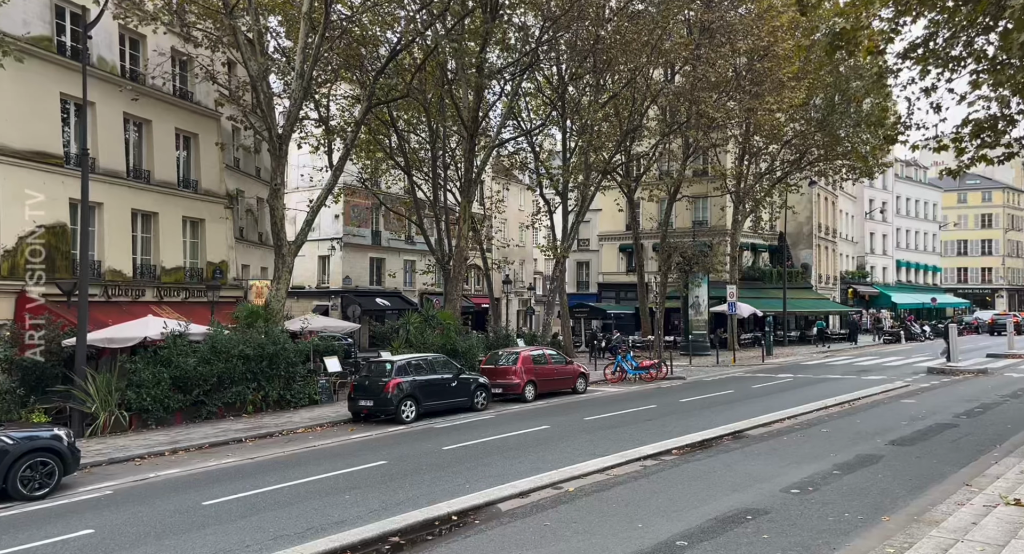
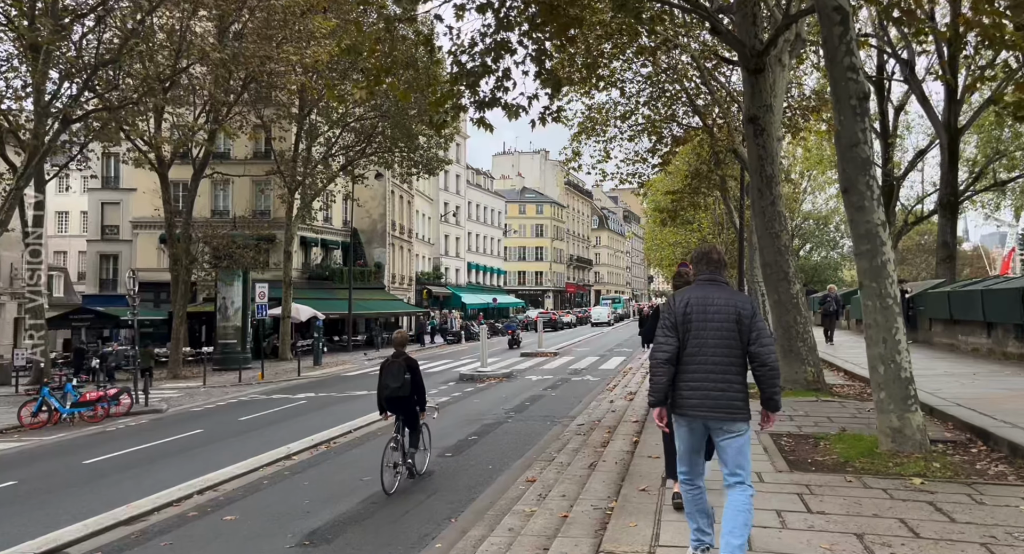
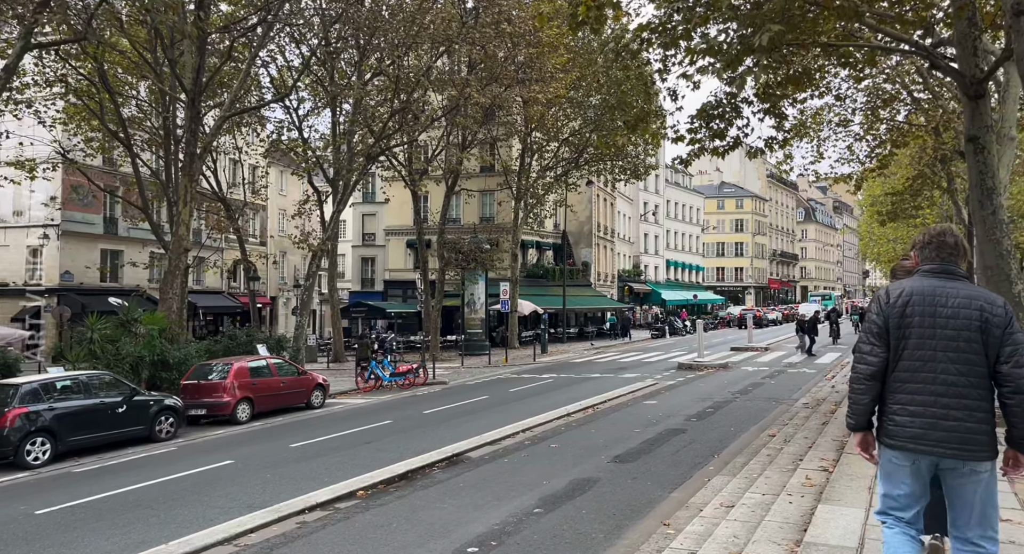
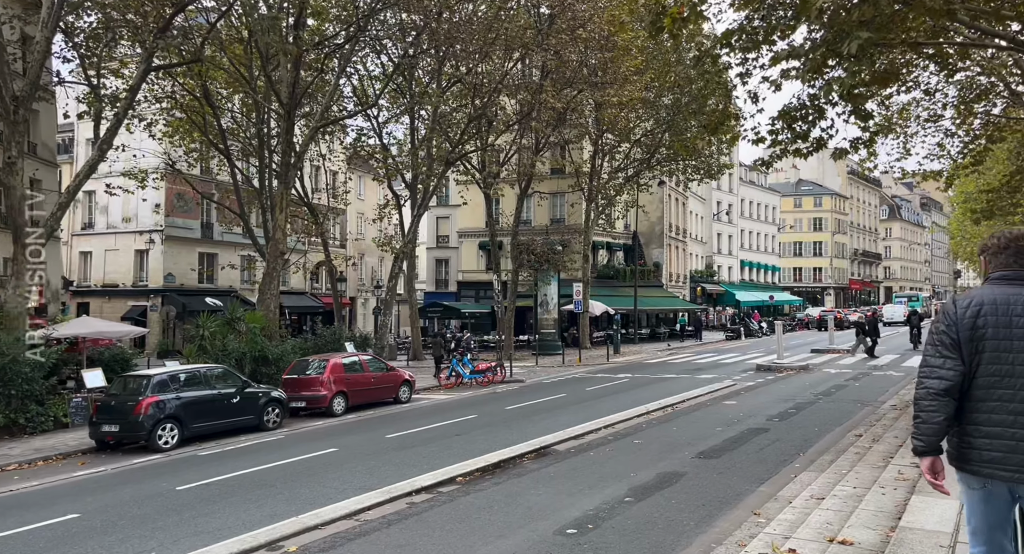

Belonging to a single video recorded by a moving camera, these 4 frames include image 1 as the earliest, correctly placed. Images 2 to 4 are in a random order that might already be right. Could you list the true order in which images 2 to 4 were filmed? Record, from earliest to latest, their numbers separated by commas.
4, 3, 2
